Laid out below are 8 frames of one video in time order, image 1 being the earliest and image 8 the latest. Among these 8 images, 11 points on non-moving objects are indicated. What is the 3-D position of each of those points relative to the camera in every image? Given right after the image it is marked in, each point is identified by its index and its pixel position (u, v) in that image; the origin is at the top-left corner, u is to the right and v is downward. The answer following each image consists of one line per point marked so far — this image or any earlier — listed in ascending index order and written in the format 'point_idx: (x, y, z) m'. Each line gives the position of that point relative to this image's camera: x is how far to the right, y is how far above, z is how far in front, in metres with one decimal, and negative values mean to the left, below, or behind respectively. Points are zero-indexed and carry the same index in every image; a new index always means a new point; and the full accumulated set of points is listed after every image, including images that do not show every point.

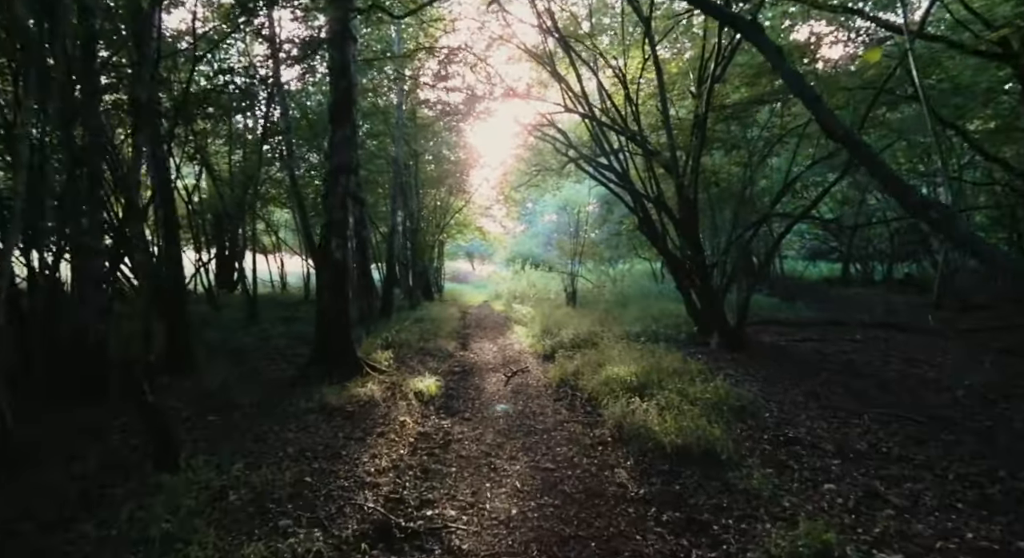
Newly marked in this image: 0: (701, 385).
0: (+2.7, -1.5, +8.1) m
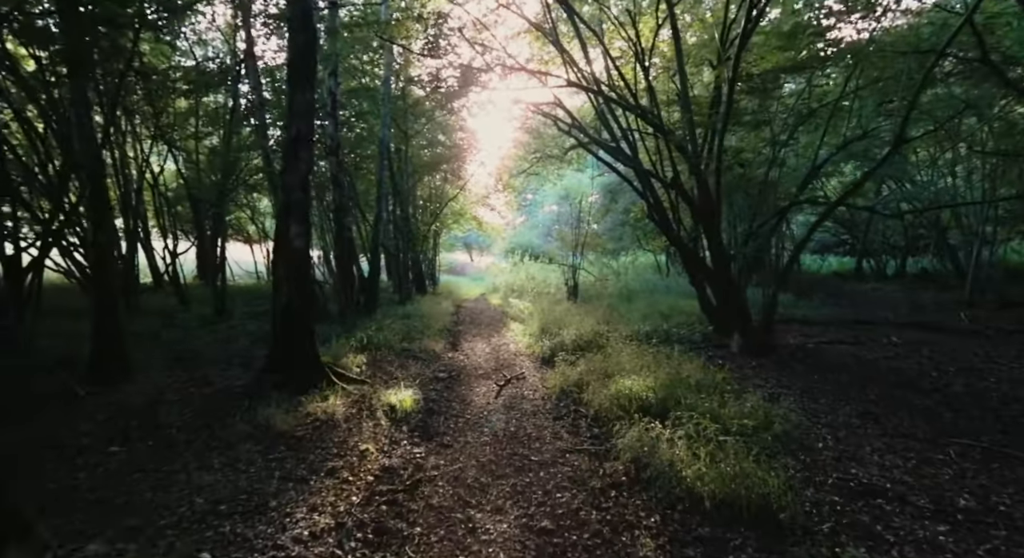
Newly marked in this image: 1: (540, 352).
0: (+2.6, -1.5, +6.6) m
1: (+0.6, -1.6, +12.3) m
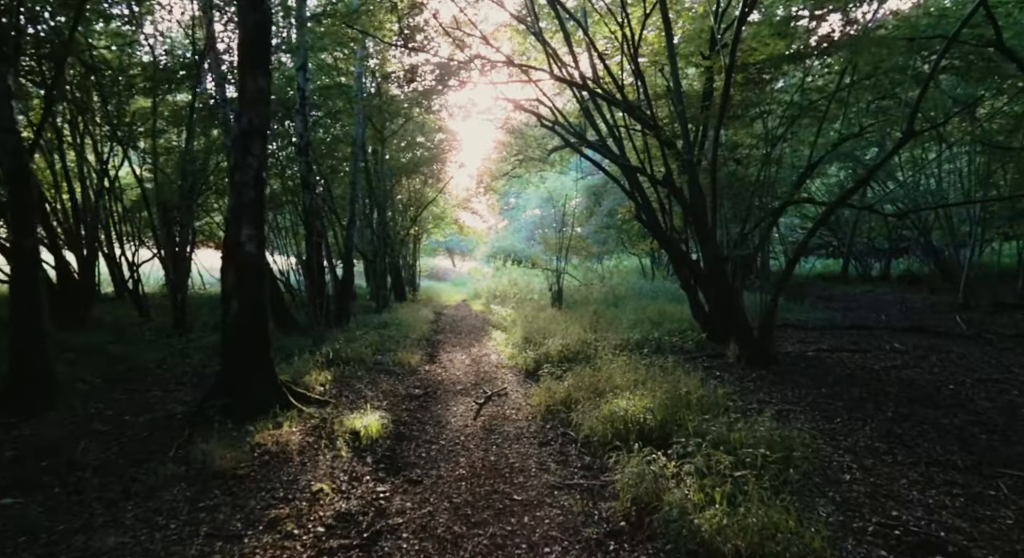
0: (+2.4, -1.5, +5.7) m
1: (+0.2, -1.7, +11.5) m
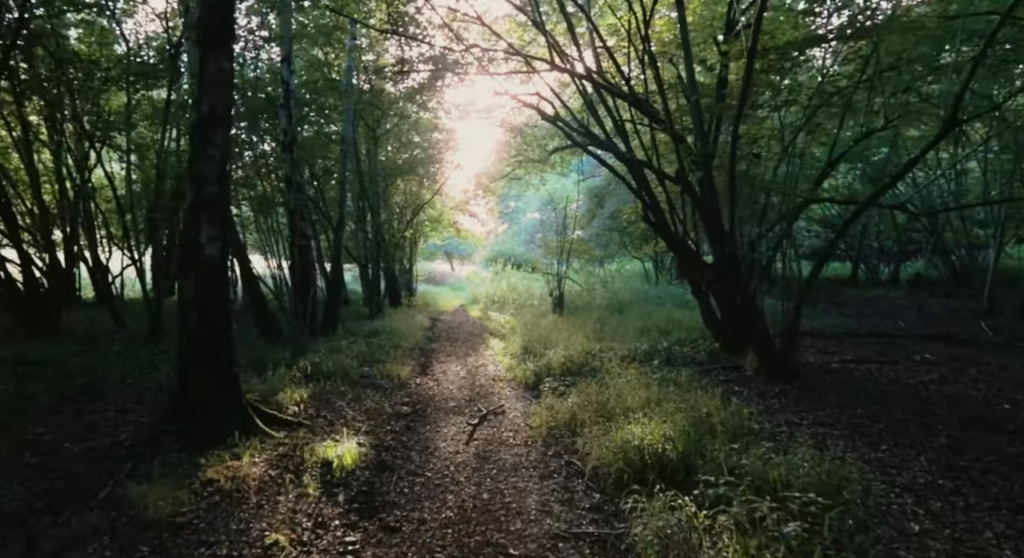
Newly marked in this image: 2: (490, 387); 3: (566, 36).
0: (+2.3, -1.6, +4.8) m
1: (+0.2, -1.8, +10.5) m
2: (-0.4, -2.0, +10.6) m
3: (+1.3, +6.2, +14.6) m
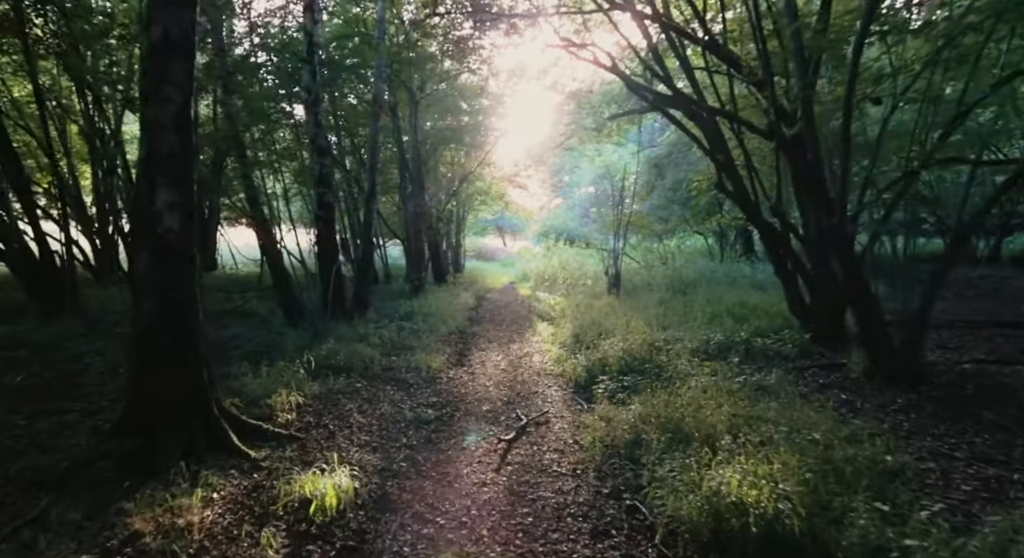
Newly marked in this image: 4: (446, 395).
0: (+2.5, -1.5, +3.0) m
1: (+0.9, -1.5, +8.9) m
2: (+0.3, -1.6, +8.9) m
3: (+2.5, +6.7, +12.5) m
4: (-0.9, -1.7, +8.3) m
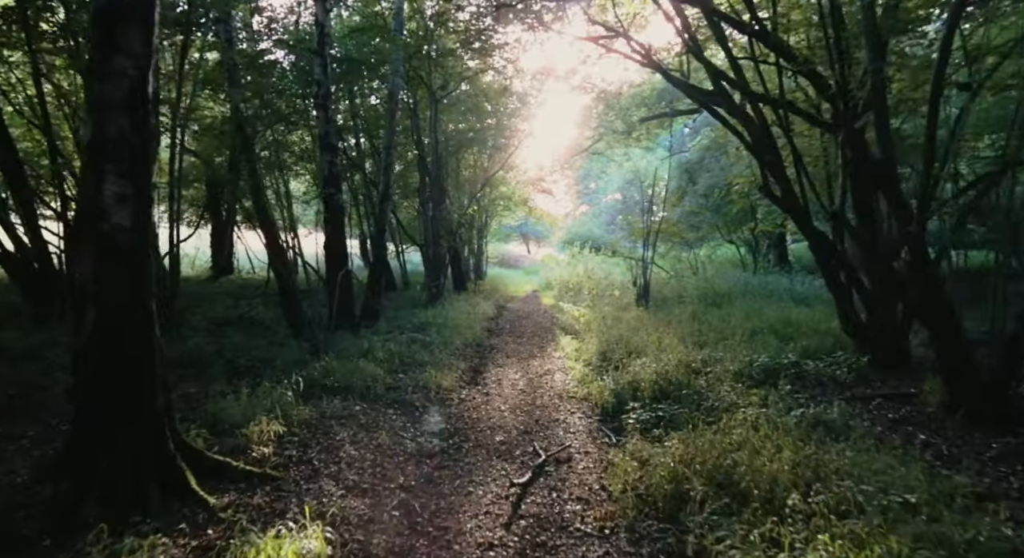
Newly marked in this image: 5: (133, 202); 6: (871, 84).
0: (+2.5, -1.6, +1.9) m
1: (+1.2, -1.7, +7.8) m
2: (+0.6, -1.8, +7.9) m
3: (+3.0, +6.5, +11.5) m
4: (-0.7, -1.8, +7.3) m
5: (-2.8, +0.6, +4.3) m
6: (+3.9, +2.1, +6.2) m
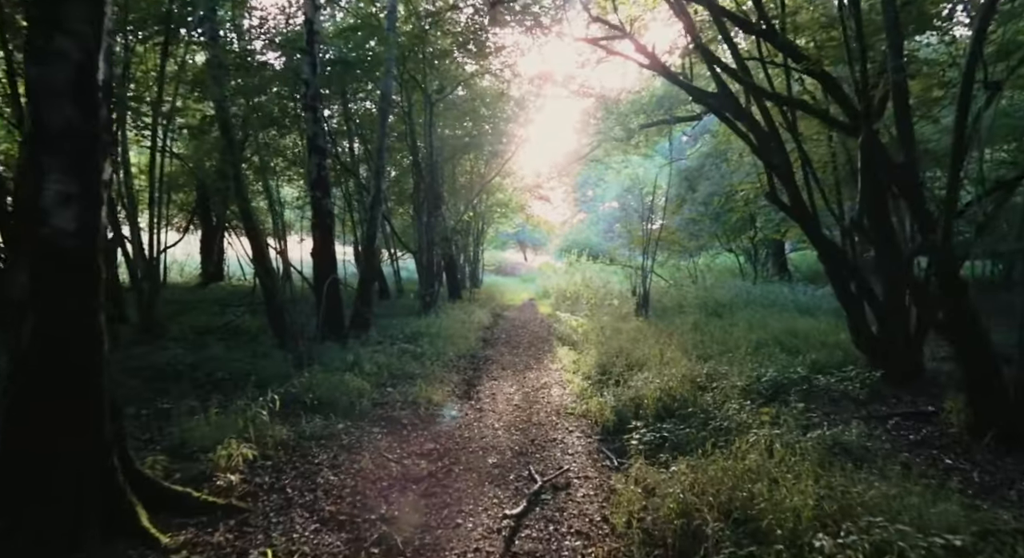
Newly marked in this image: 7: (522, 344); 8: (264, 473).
0: (+2.5, -1.7, +1.4) m
1: (+1.1, -1.8, +7.4) m
2: (+0.5, -1.9, +7.5) m
3: (+2.9, +6.3, +11.1) m
4: (-0.8, -1.9, +6.8) m
5: (-2.9, +0.5, +3.8) m
6: (+3.8, +2.0, +5.8) m
7: (+0.3, -1.6, +14.4) m
8: (-2.2, -1.7, +5.1) m
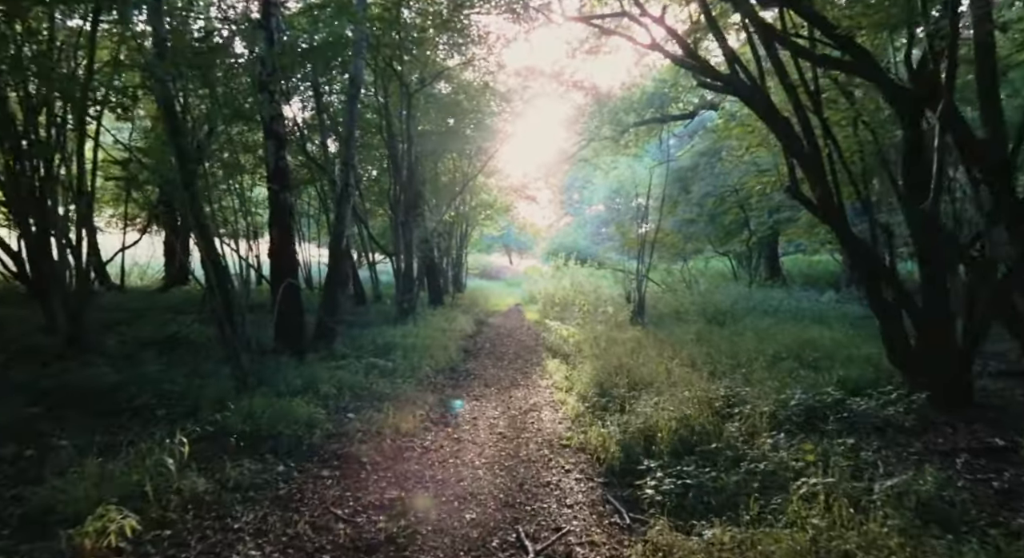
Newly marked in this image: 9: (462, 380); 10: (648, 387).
0: (+2.5, -1.7, +0.1) m
1: (+0.9, -1.8, +6.1) m
2: (+0.3, -2.0, +6.1) m
3: (+2.7, +6.2, +9.9) m
4: (-0.9, -2.0, +5.5) m
5: (-2.9, +0.5, +2.4) m
6: (+3.7, +1.9, +4.6) m
7: (-0.1, -1.7, +13.1) m
8: (-2.3, -1.7, +3.7) m
9: (-0.9, -1.8, +10.3) m
10: (+1.9, -1.5, +8.0) m
